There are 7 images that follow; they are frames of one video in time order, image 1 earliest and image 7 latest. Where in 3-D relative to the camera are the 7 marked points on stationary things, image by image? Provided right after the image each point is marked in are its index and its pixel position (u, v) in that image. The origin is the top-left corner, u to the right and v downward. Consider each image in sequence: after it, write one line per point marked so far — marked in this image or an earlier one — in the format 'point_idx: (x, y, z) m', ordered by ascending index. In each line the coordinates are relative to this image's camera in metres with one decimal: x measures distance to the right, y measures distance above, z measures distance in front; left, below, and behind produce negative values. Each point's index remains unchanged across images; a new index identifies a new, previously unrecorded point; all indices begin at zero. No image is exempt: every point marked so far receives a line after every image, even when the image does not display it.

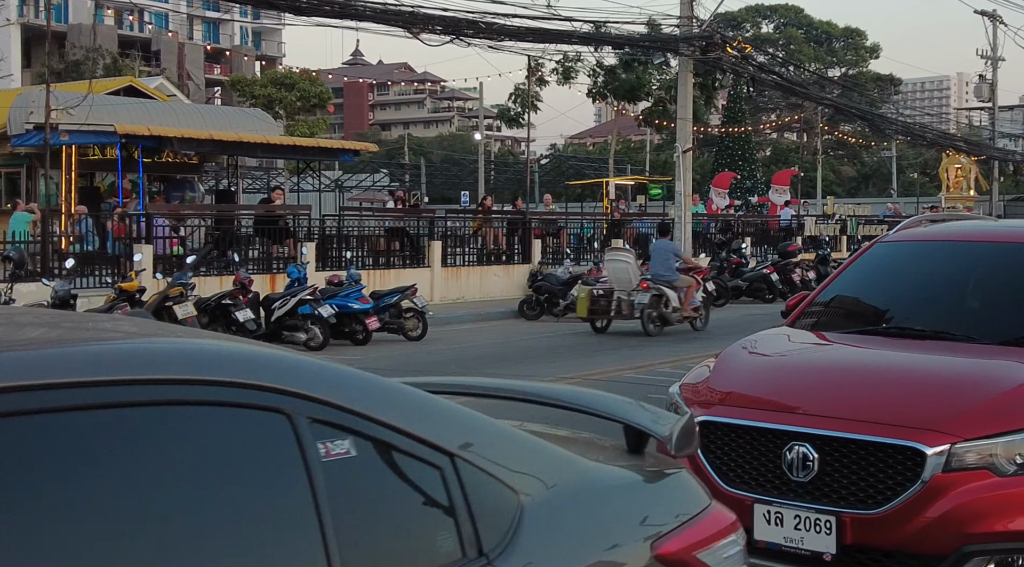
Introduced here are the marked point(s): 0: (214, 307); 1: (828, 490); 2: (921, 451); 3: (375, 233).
0: (-3.4, -0.3, +12.7) m
1: (+1.1, -0.7, +3.8) m
2: (+1.4, -0.6, +3.6) m
3: (-2.5, +0.9, +19.9) m
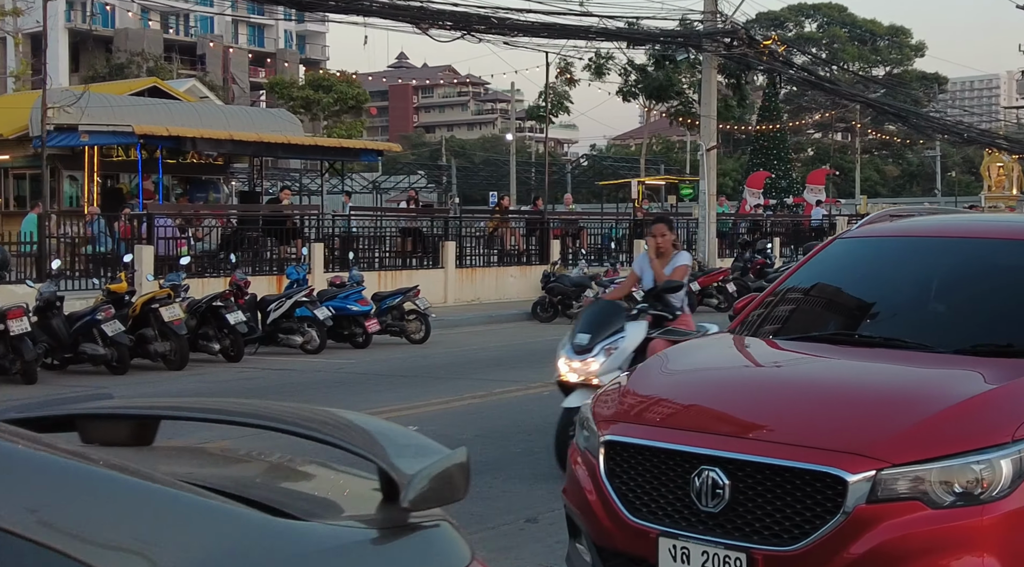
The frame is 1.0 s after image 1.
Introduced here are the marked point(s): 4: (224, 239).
0: (-3.5, -0.3, +12.4) m
1: (+0.7, -0.7, +3.3) m
2: (+0.9, -0.6, +3.2) m
3: (-2.2, +0.9, +19.6) m
4: (-4.5, +0.7, +17.1) m
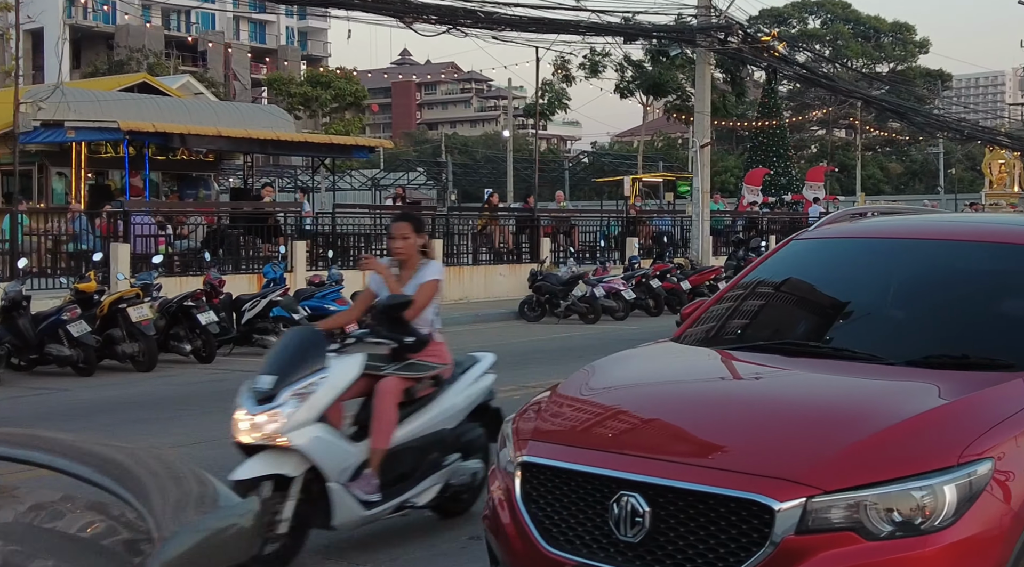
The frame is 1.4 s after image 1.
0: (-3.7, -0.3, +12.1) m
1: (+0.4, -0.7, +3.0) m
2: (+0.7, -0.6, +2.9) m
3: (-2.4, +0.9, +19.3) m
4: (-4.7, +0.7, +16.8) m
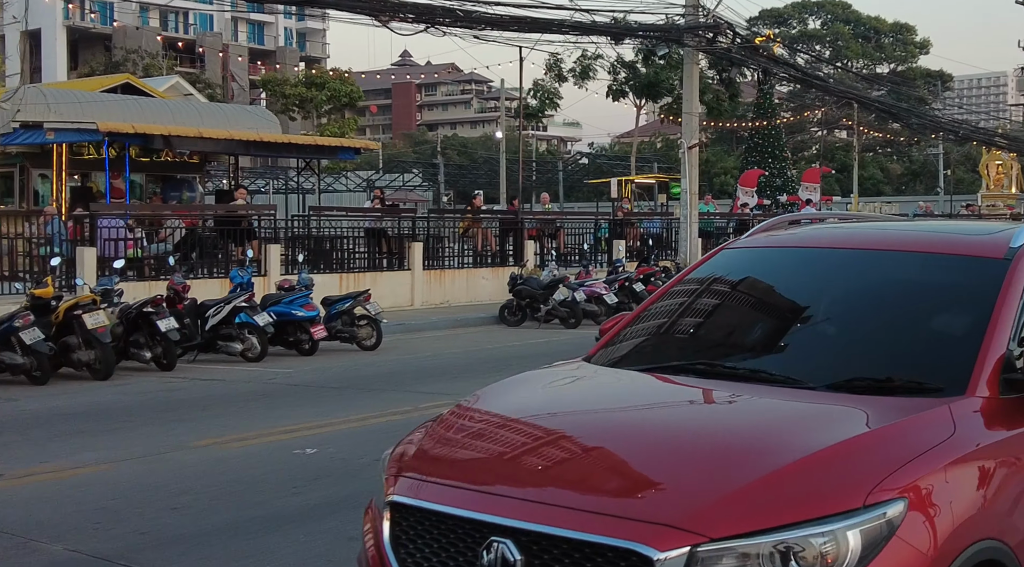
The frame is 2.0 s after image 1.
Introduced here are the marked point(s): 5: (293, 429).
0: (-4.0, -0.3, +11.8) m
1: (+0.1, -0.8, +2.7) m
2: (+0.3, -0.6, +2.5) m
3: (-2.7, +0.9, +19.0) m
4: (-5.0, +0.7, +16.5) m
5: (-1.7, -1.1, +8.3) m
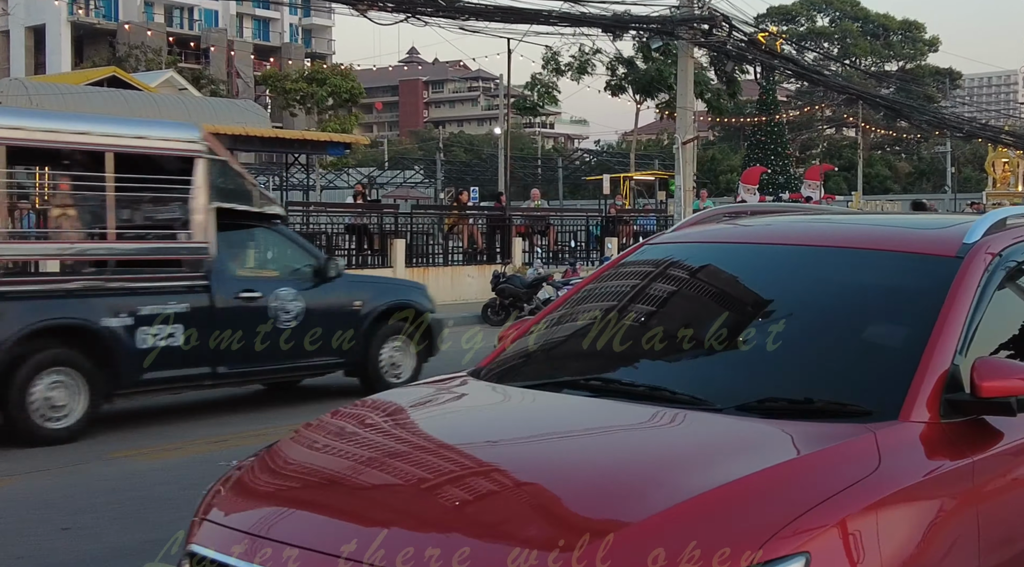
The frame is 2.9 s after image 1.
0: (-4.4, -0.3, +11.3) m
1: (-0.3, -0.8, +2.2) m
2: (-0.1, -0.6, +2.0) m
3: (-3.0, +0.9, +18.5) m
4: (-5.3, +0.7, +16.0) m
5: (-2.0, -1.1, +7.8) m
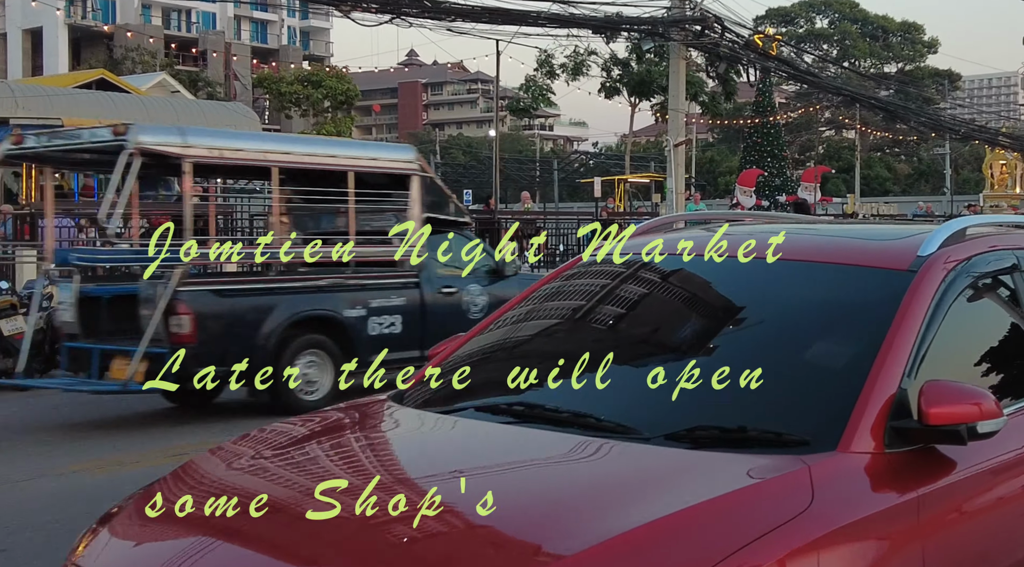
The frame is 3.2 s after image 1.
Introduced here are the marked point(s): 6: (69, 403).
0: (-4.6, -0.4, +11.1) m
1: (-0.5, -0.8, +1.9) m
2: (-0.3, -0.7, +1.8) m
3: (-3.2, +0.8, +18.2) m
4: (-5.5, +0.6, +15.8) m
5: (-2.2, -1.1, +7.6) m
6: (-4.0, -1.1, +9.8) m
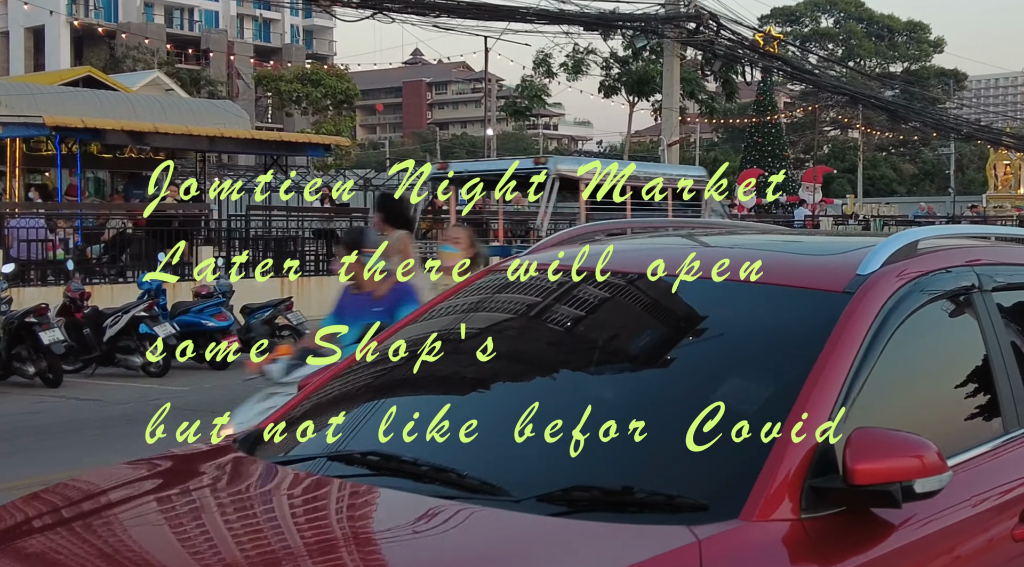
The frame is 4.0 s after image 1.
0: (-4.8, -0.4, +10.7) m
1: (-0.8, -0.9, +1.5) m
2: (-0.6, -0.7, +1.4) m
3: (-3.4, +0.8, +17.8) m
4: (-5.7, +0.6, +15.4) m
5: (-2.5, -1.2, +7.1) m
6: (-4.3, -1.2, +9.3) m
